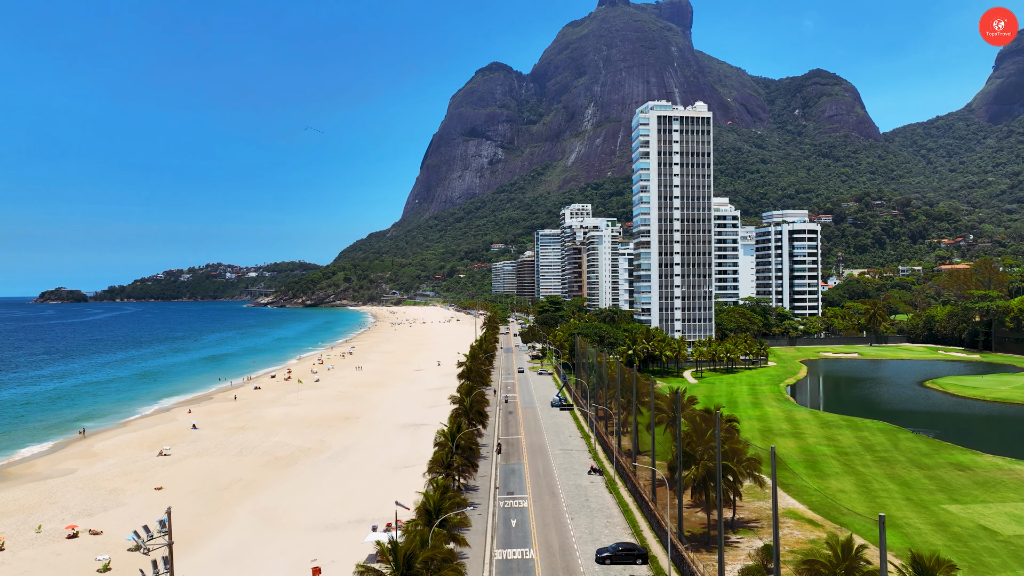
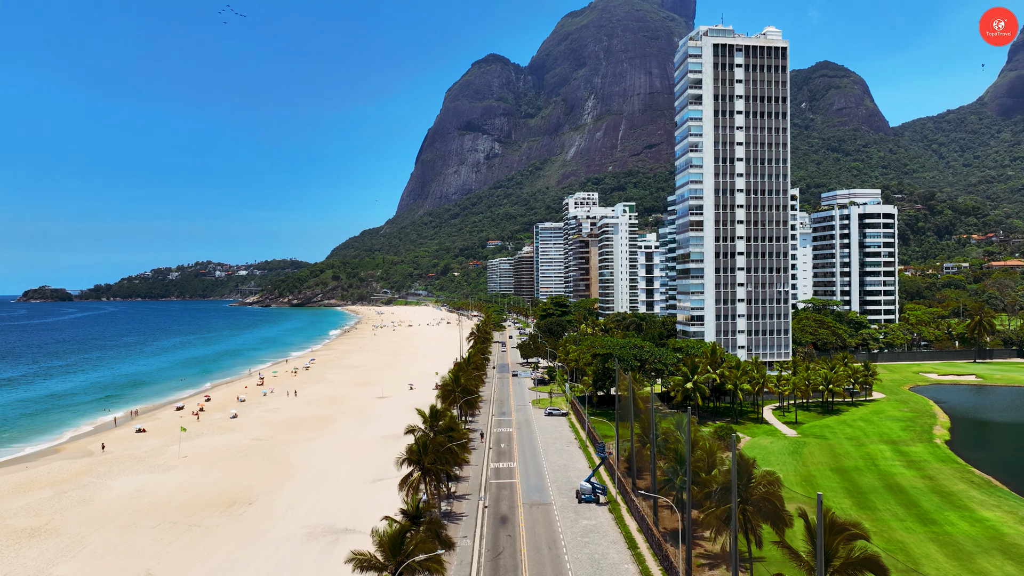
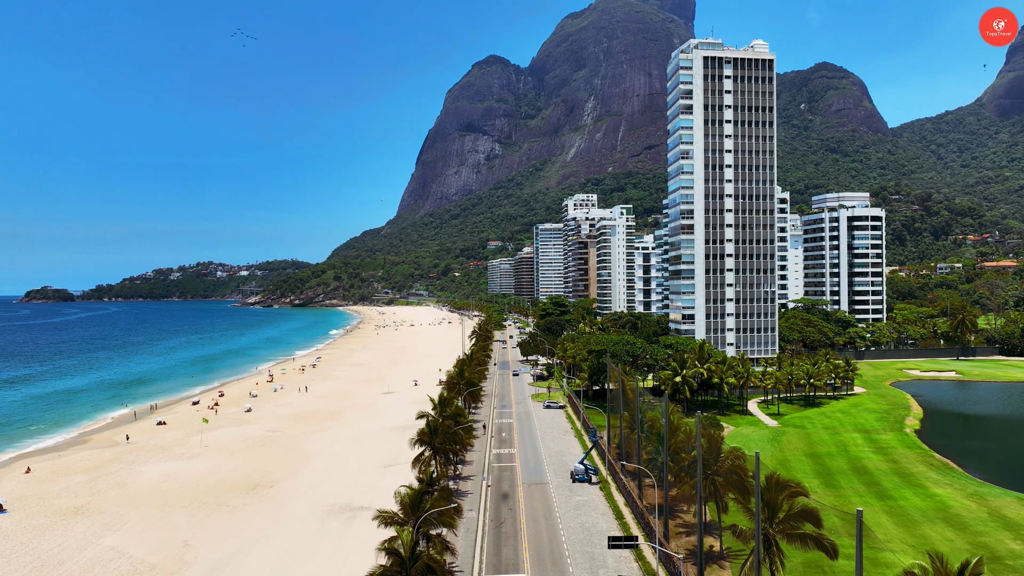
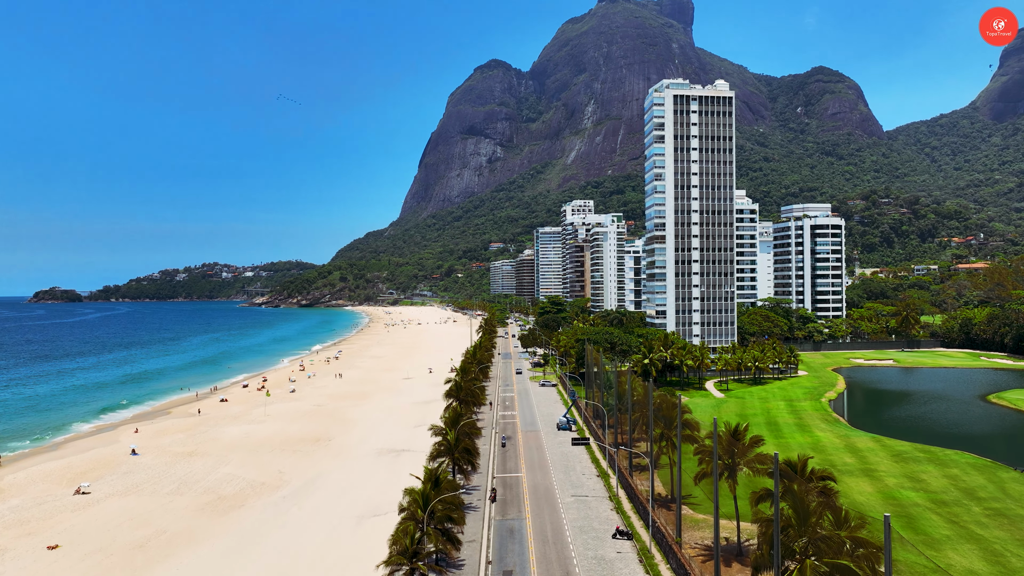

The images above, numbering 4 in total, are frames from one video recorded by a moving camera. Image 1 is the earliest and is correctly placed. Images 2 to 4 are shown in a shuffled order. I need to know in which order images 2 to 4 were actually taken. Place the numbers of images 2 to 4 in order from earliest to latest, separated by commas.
4, 3, 2
